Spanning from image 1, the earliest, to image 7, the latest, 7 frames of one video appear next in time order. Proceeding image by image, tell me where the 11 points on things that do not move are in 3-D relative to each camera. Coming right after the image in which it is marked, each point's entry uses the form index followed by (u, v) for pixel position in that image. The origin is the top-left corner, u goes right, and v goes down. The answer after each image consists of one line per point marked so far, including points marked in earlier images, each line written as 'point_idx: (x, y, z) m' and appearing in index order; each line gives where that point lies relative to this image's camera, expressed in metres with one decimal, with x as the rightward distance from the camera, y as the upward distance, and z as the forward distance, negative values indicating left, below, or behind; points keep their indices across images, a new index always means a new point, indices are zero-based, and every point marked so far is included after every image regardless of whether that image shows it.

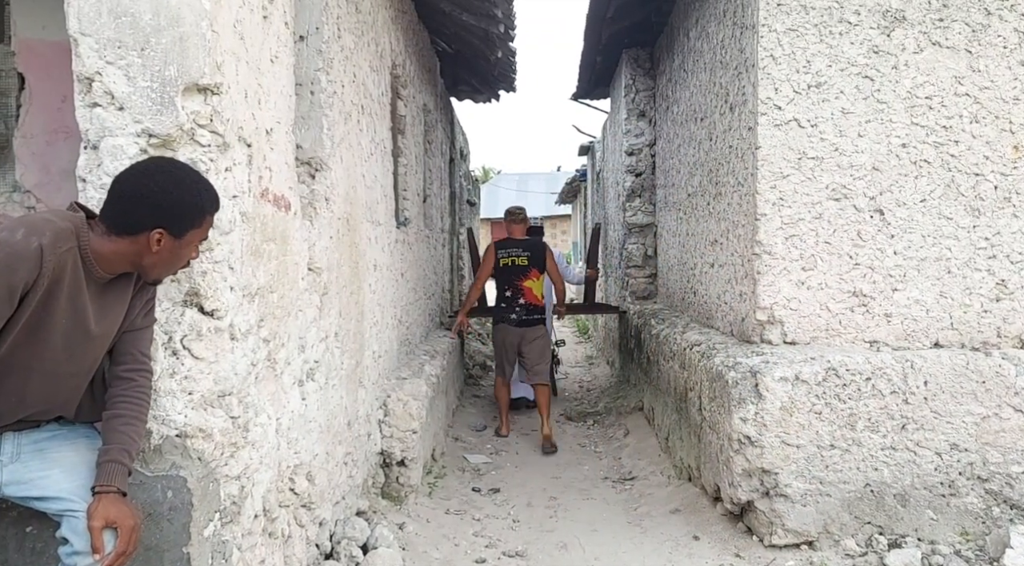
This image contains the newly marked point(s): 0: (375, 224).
0: (-0.6, +0.3, +3.6) m
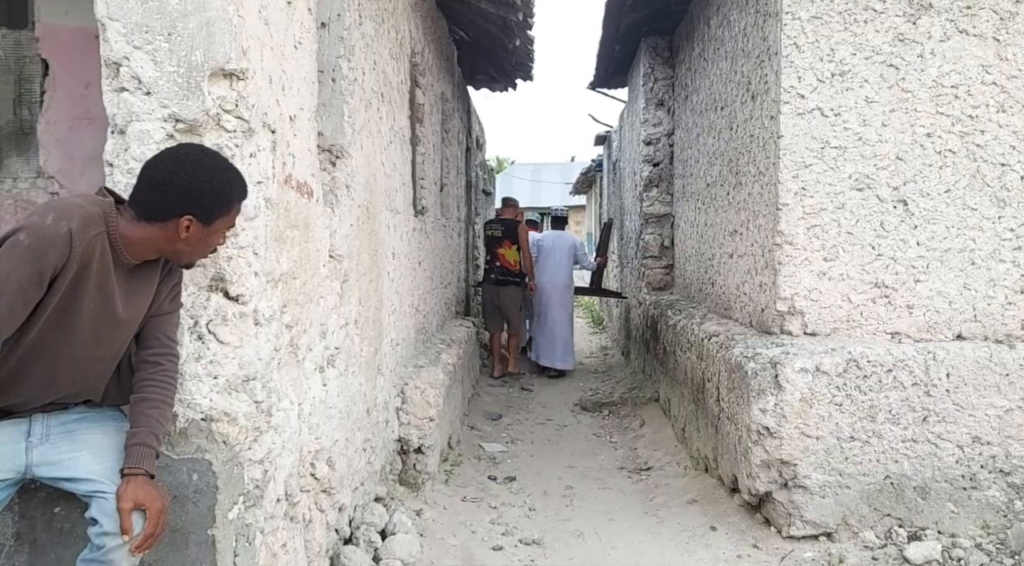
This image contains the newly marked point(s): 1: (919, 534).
0: (-0.5, +0.3, +3.6) m
1: (+1.6, -1.0, +3.0) m
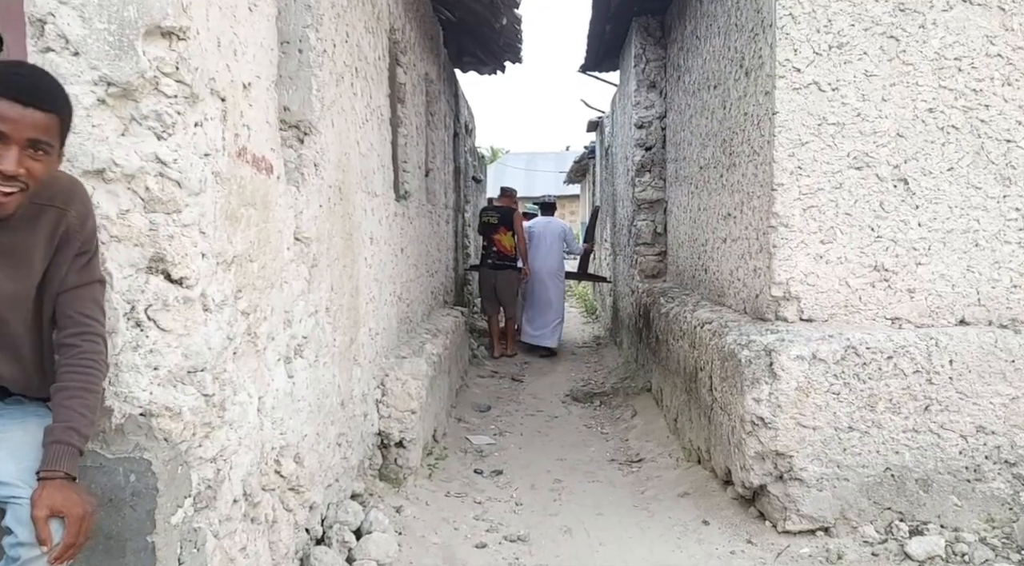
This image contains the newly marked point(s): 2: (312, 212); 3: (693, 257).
0: (-0.6, +0.4, +3.4) m
1: (+1.5, -0.9, +2.9) m
2: (-0.6, +0.2, +2.5) m
3: (+1.1, +0.2, +4.9) m
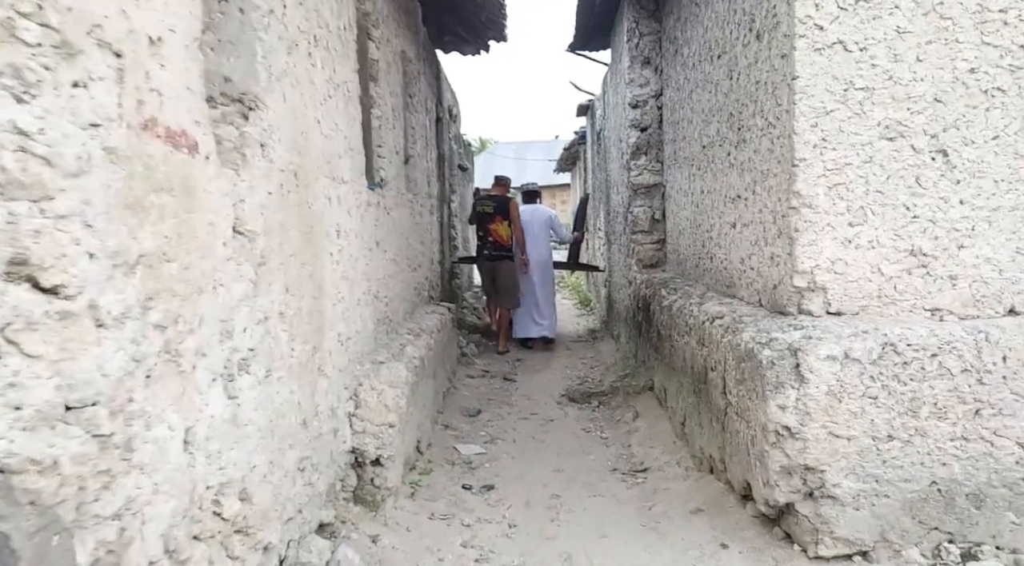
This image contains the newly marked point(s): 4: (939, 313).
0: (-0.7, +0.4, +3.0) m
1: (+1.5, -0.9, +2.5) m
2: (-0.7, +0.2, +2.1) m
3: (+1.1, +0.2, +4.6) m
4: (+1.5, -0.1, +2.7) m
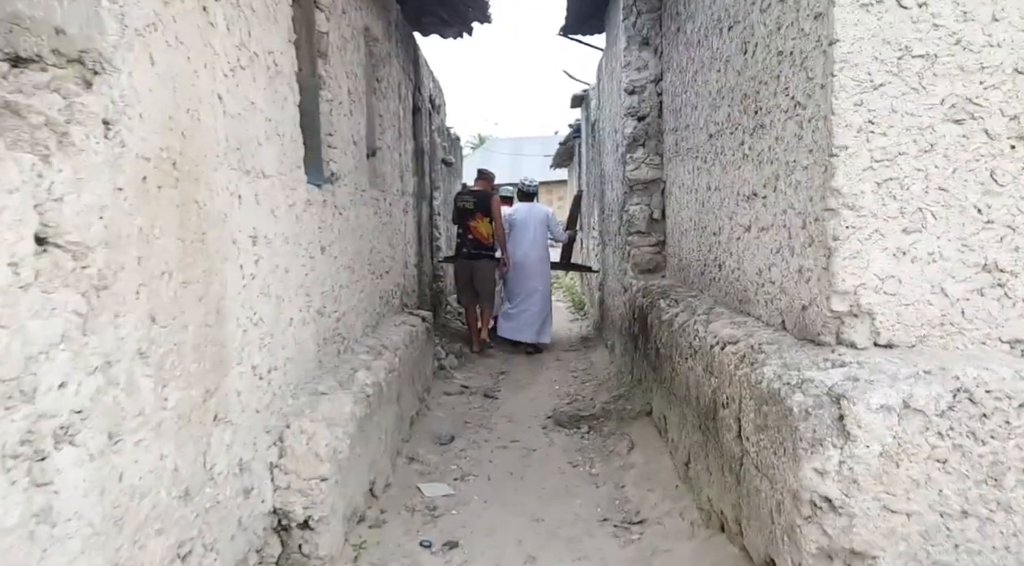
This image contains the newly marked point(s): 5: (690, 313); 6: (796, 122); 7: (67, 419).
0: (-0.8, +0.3, +2.4) m
1: (+1.4, -0.9, +1.9) m
2: (-0.8, +0.2, +1.5) m
3: (+0.9, +0.2, +3.9) m
4: (+1.4, -0.2, +2.1) m
5: (+0.8, -0.1, +3.5) m
6: (+0.9, +0.5, +2.4) m
7: (-0.8, -0.2, +1.4) m
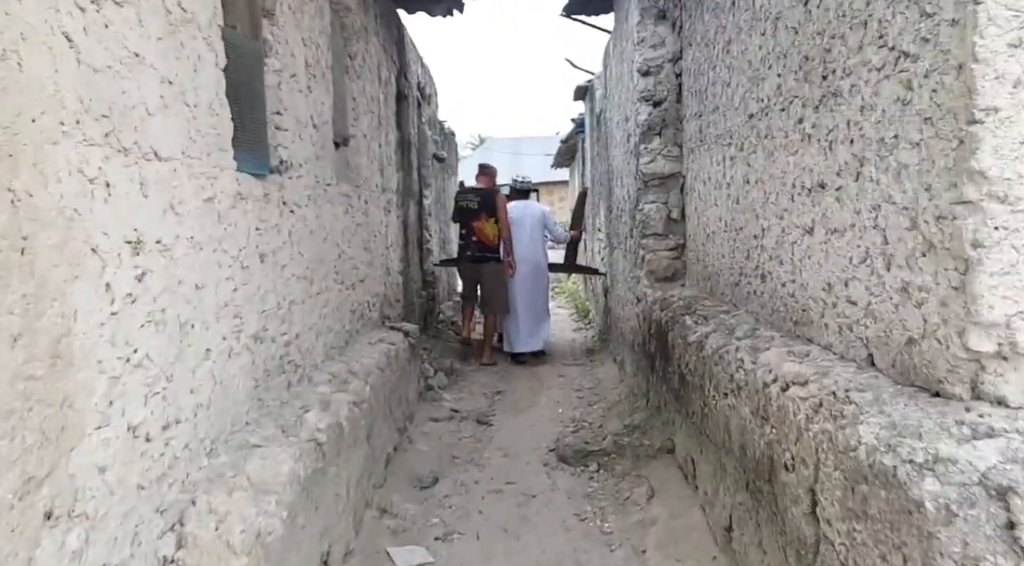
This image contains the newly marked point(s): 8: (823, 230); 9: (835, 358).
0: (-0.8, +0.3, +1.7) m
1: (+1.3, -1.0, +1.2) m
2: (-0.8, +0.1, +0.8) m
3: (+0.9, +0.1, +3.3) m
4: (+1.3, -0.2, +1.4) m
5: (+0.8, -0.2, +2.8) m
6: (+0.8, +0.4, +1.7) m
7: (-0.8, -0.3, +0.7) m
8: (+0.9, +0.1, +2.2) m
9: (+0.8, -0.2, +2.1) m
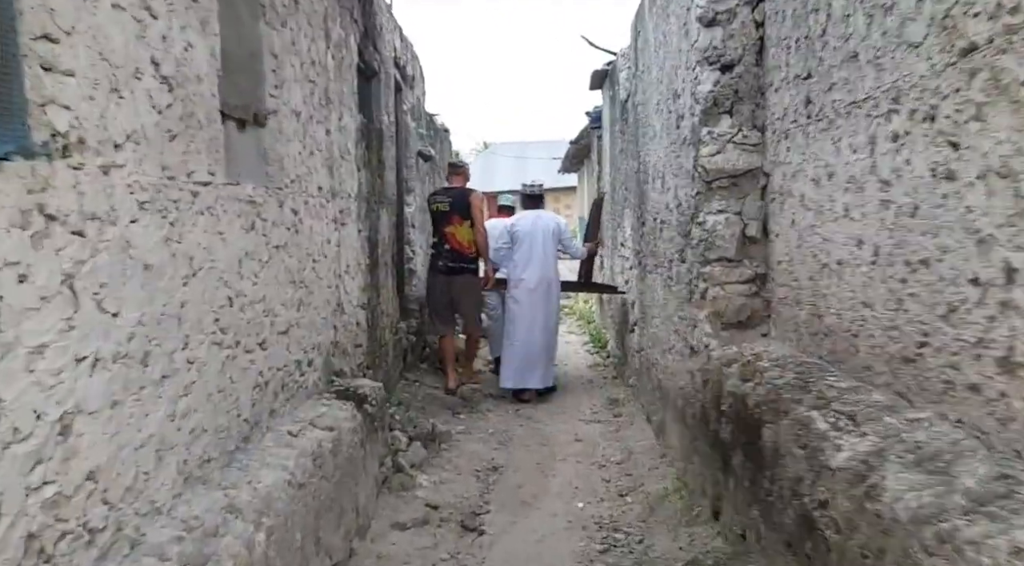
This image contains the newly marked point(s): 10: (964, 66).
0: (-0.8, +0.1, +0.3) m
1: (+1.3, -1.1, -0.2) m
2: (-0.8, 0.0, -0.6) m
3: (+0.9, -0.1, +1.8) m
4: (+1.3, -0.4, 0.0) m
5: (+0.8, -0.4, +1.4) m
6: (+0.8, +0.3, +0.3) m
7: (-0.8, -0.5, -0.7) m
8: (+0.9, 0.0, +0.8) m
9: (+0.8, -0.4, +0.6) m
10: (+0.9, +0.4, +1.5) m
